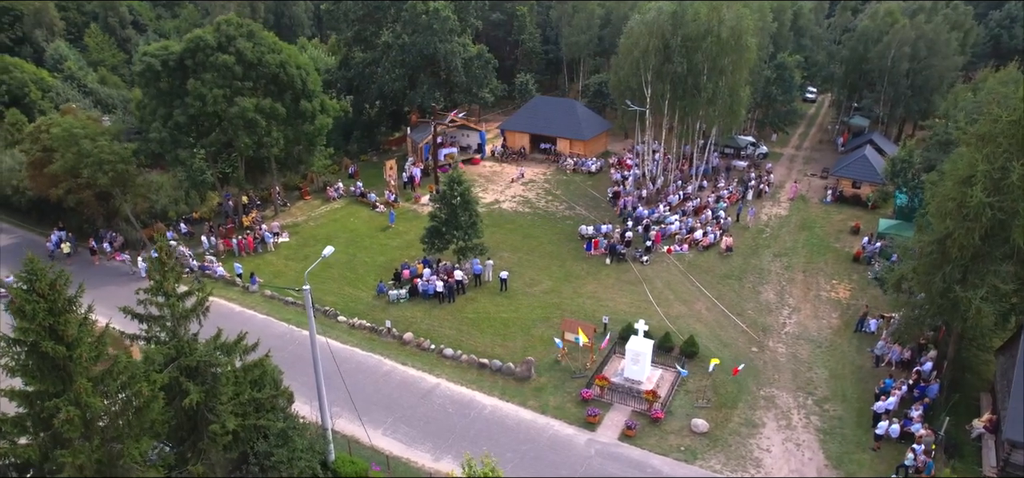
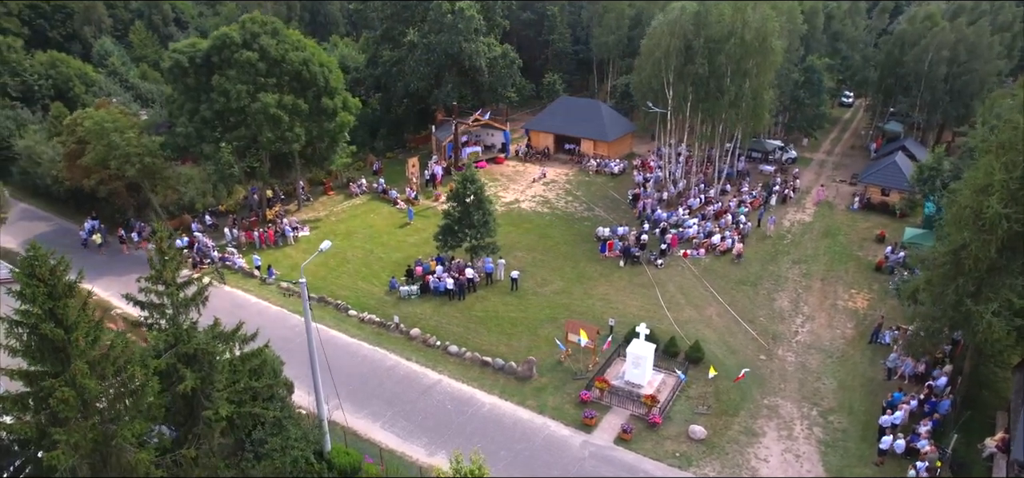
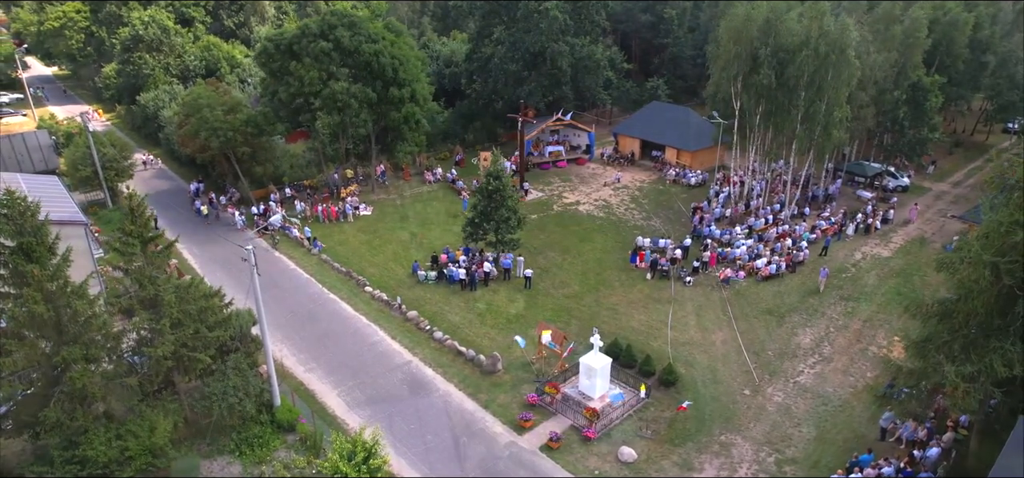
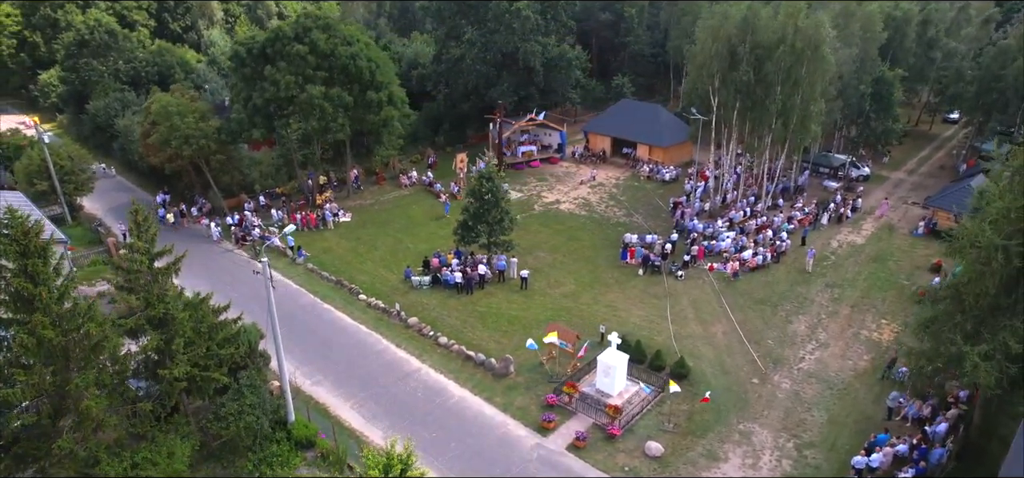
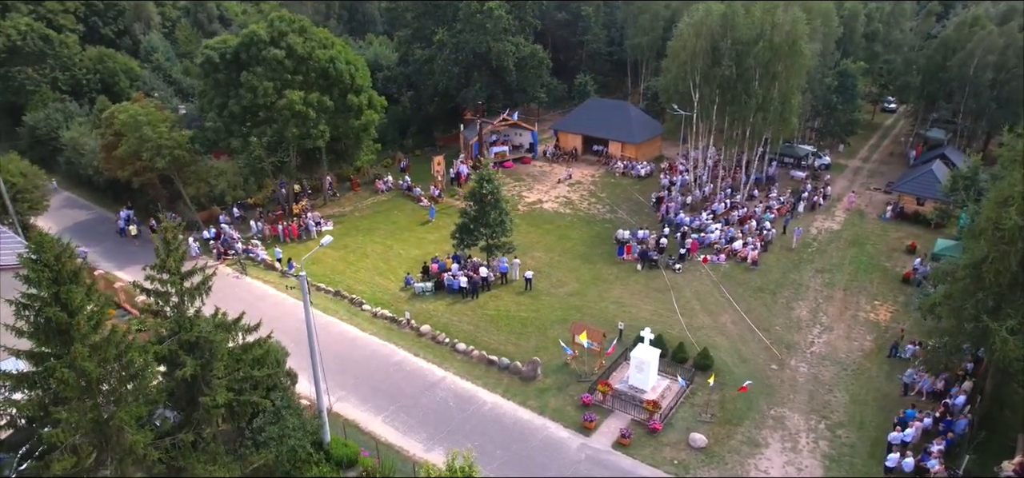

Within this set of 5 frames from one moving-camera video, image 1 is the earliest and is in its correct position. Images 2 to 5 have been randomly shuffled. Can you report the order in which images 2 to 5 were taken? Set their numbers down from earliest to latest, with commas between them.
2, 5, 4, 3
